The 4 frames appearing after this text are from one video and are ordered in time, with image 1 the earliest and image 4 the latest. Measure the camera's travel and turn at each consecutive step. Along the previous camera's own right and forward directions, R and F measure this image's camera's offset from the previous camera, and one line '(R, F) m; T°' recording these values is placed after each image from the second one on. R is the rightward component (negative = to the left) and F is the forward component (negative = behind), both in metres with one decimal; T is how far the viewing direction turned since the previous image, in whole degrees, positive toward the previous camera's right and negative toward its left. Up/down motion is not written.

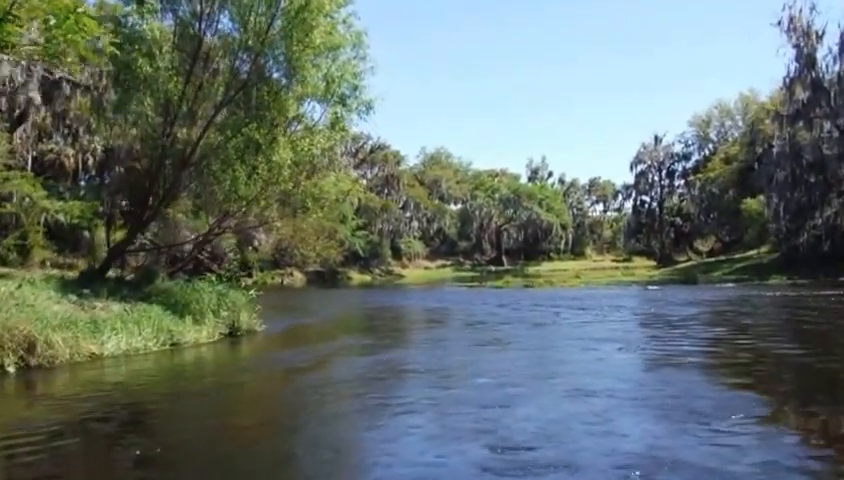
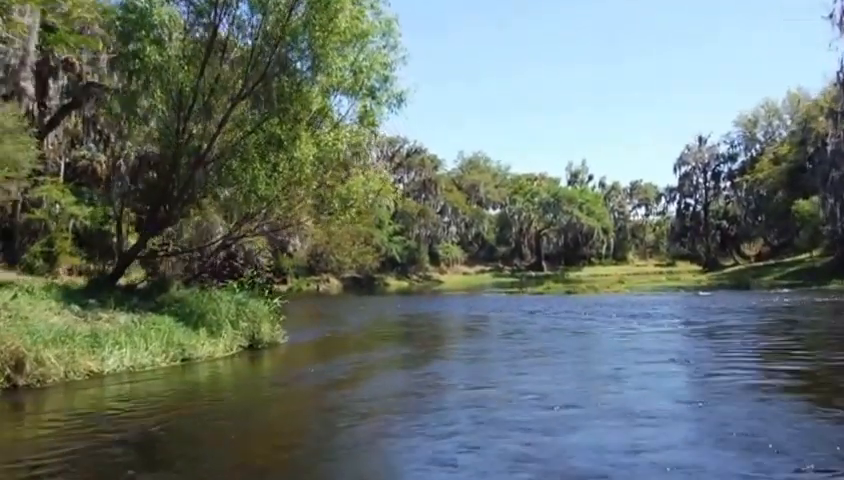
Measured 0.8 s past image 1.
(0.0, +1.7) m; -2°
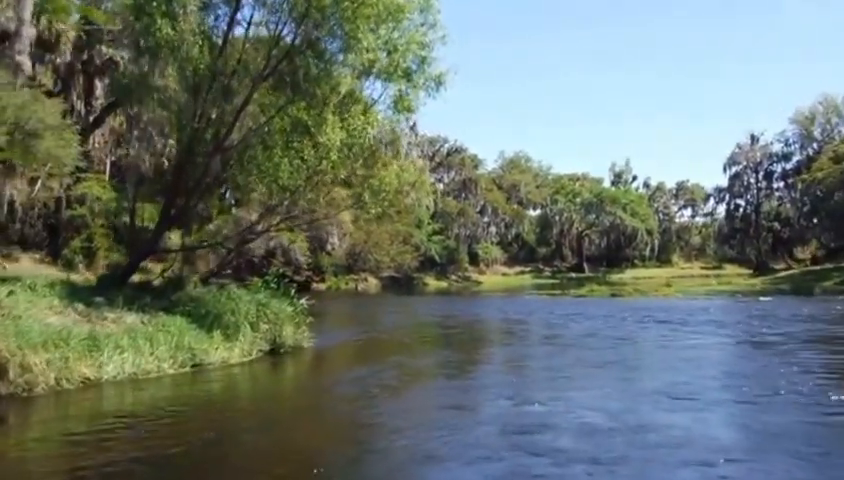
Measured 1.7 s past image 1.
(0.0, +1.6) m; -2°
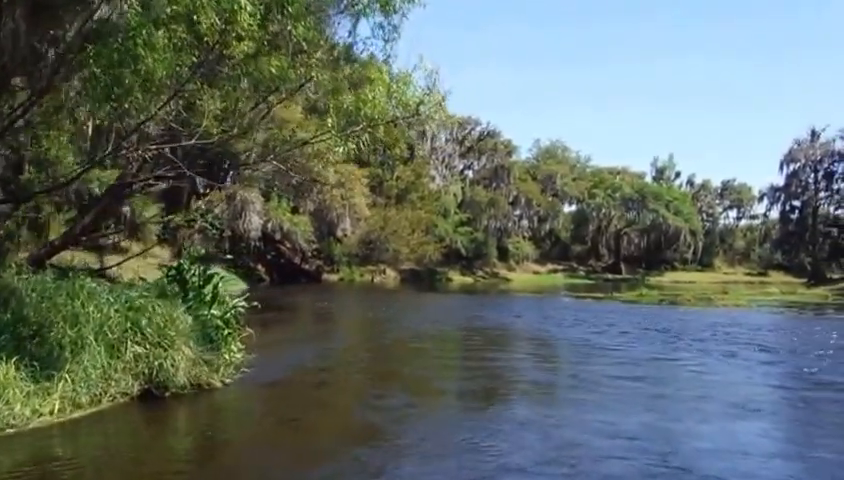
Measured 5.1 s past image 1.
(+0.2, +7.0) m; -2°
